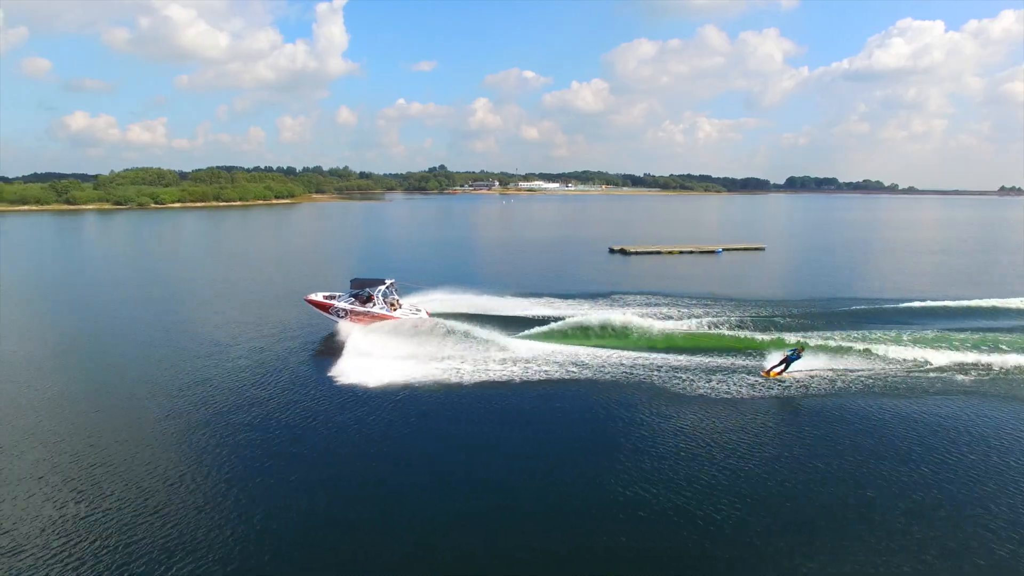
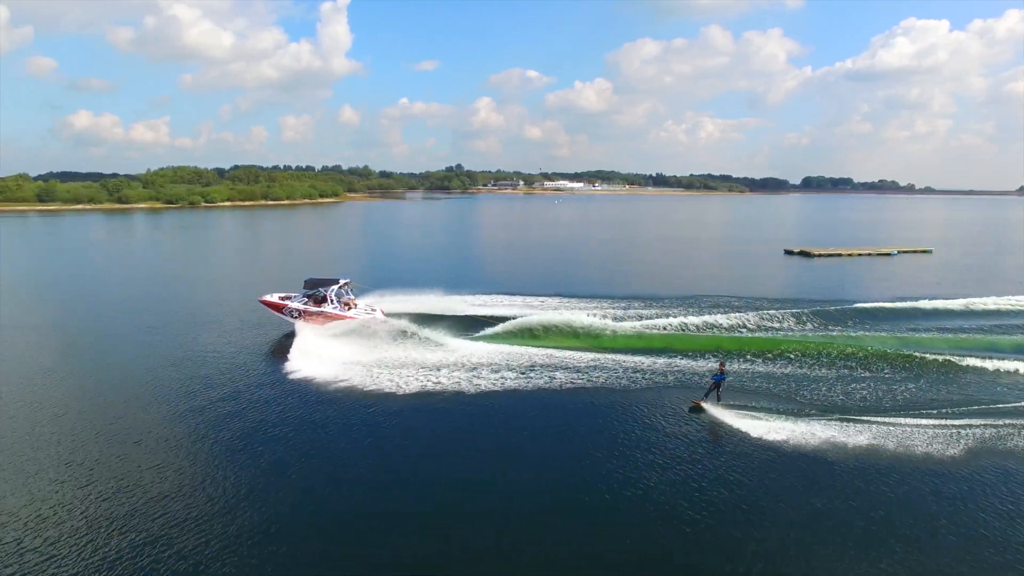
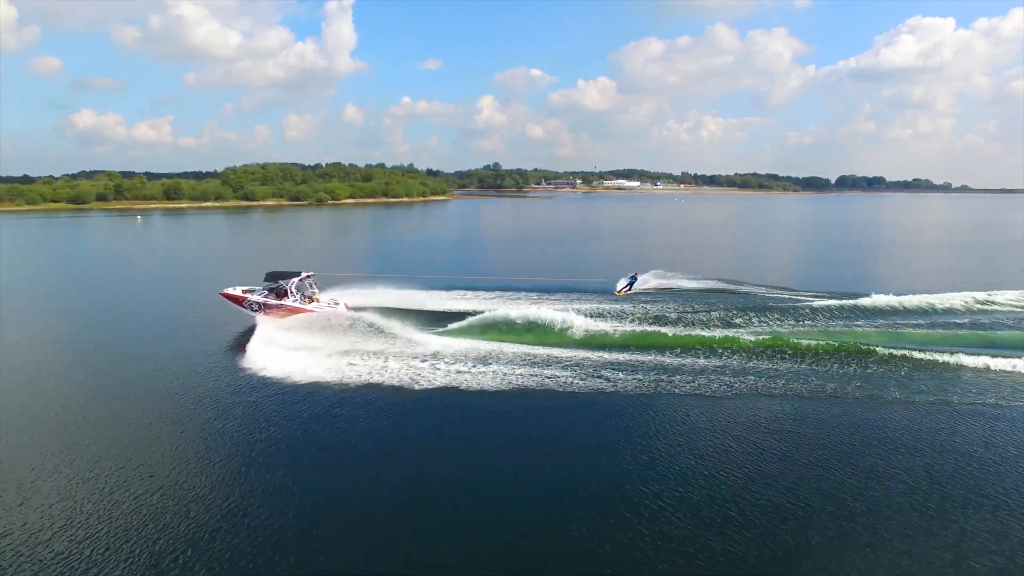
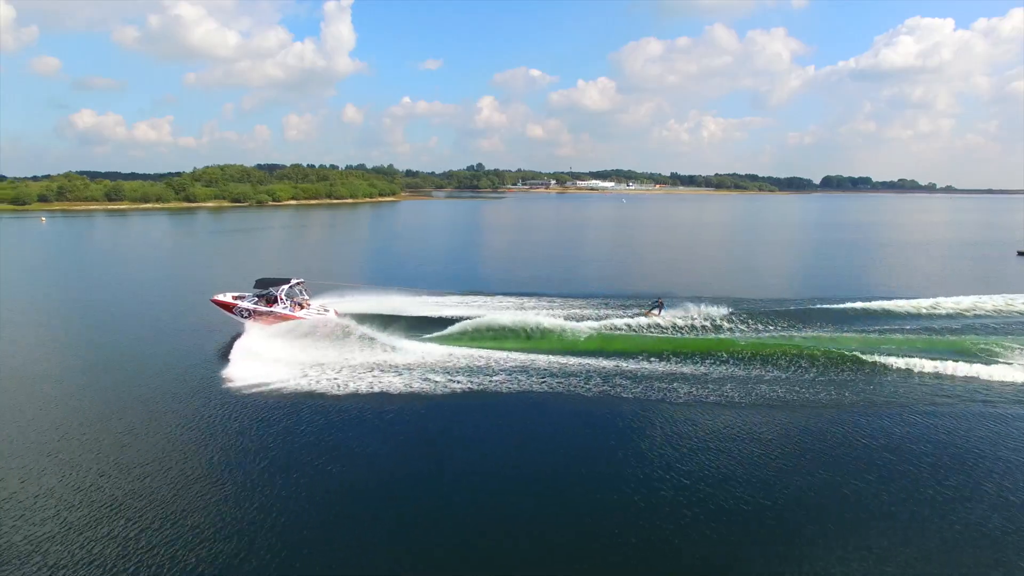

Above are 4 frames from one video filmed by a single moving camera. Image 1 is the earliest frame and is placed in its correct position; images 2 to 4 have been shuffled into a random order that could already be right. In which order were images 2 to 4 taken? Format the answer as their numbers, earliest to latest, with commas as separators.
2, 4, 3
